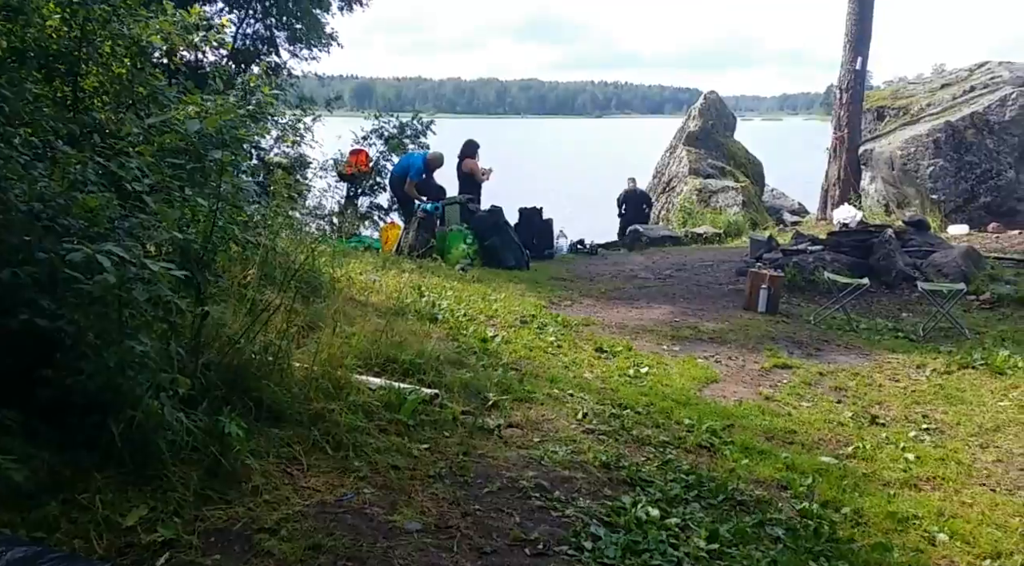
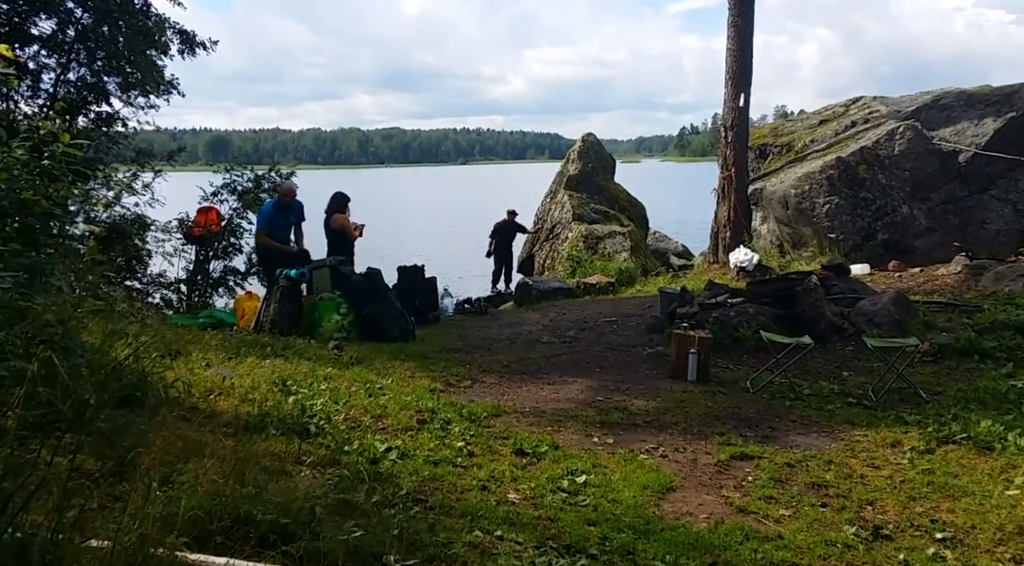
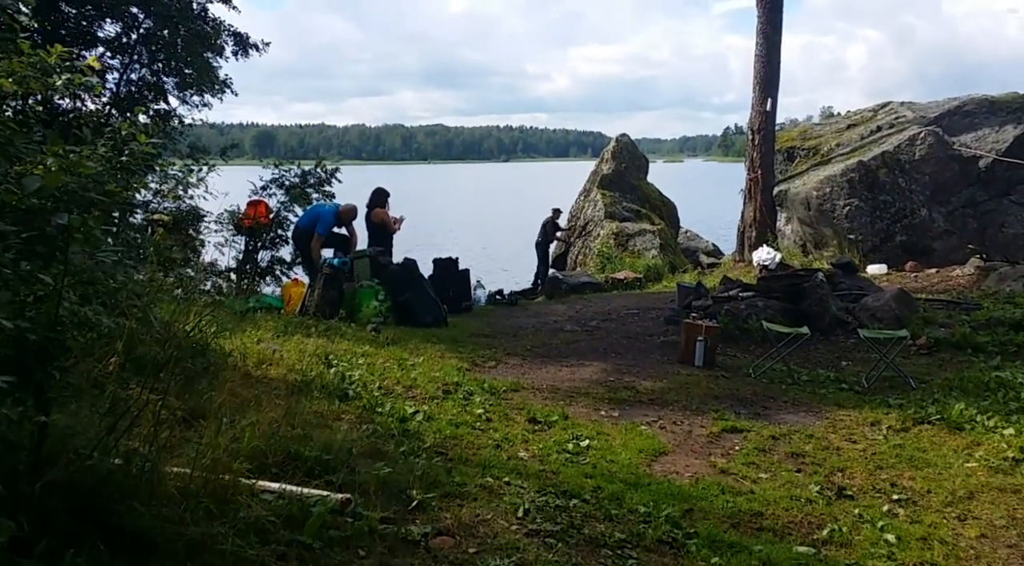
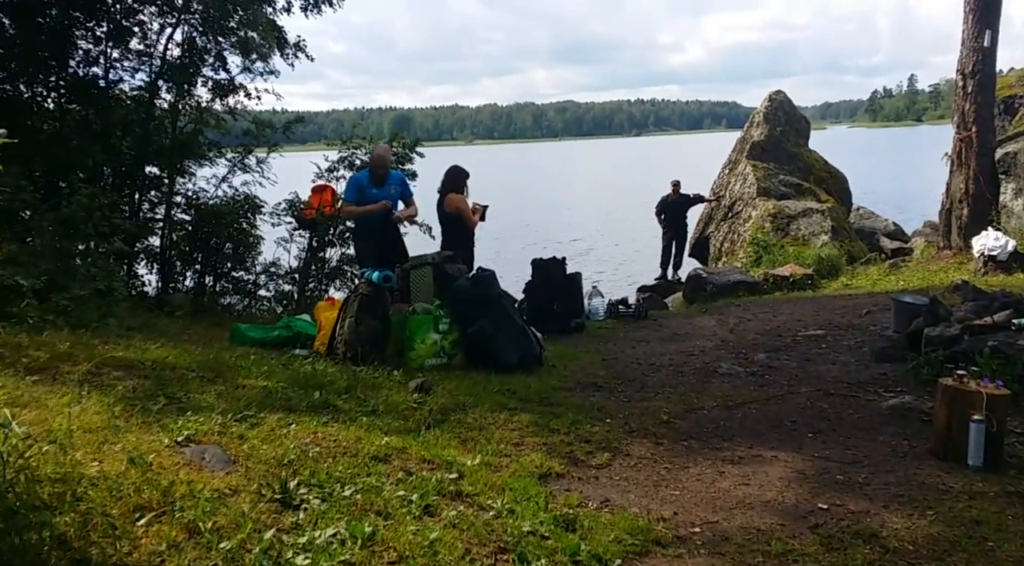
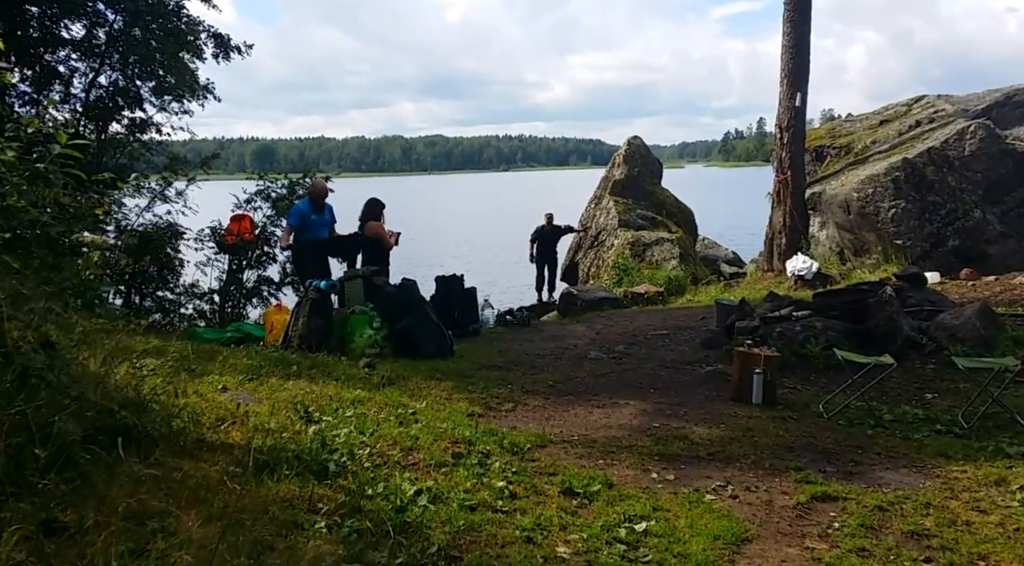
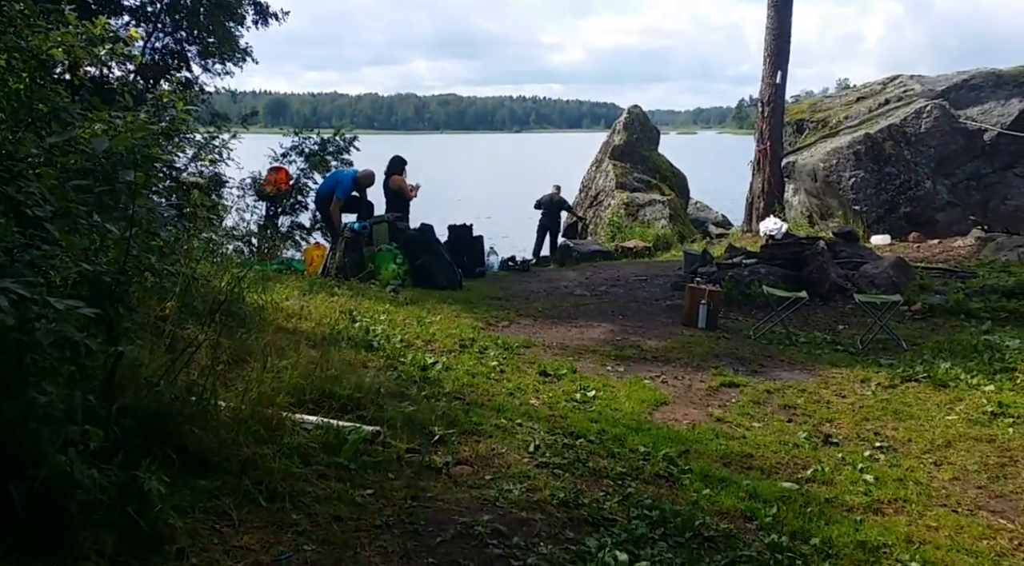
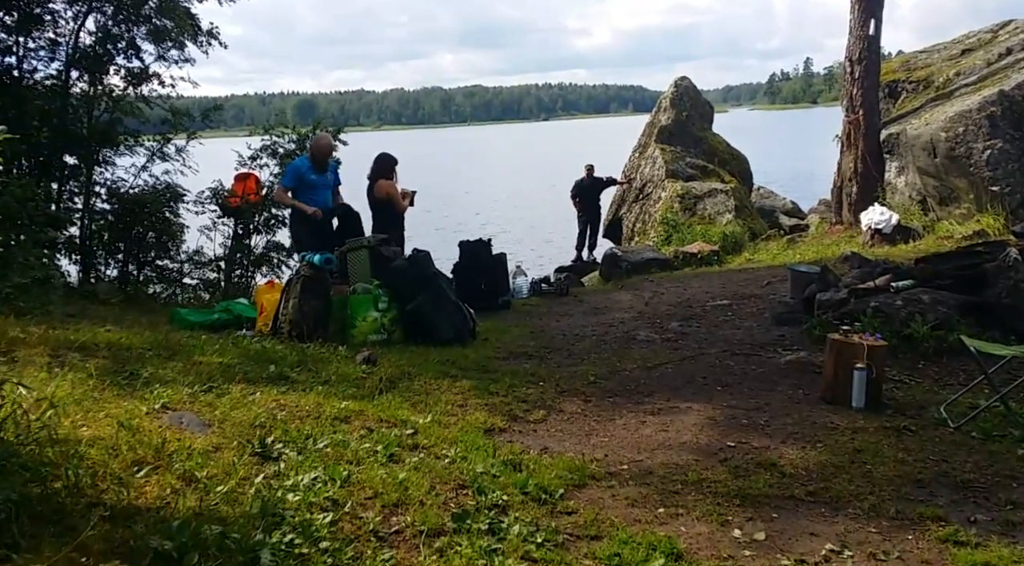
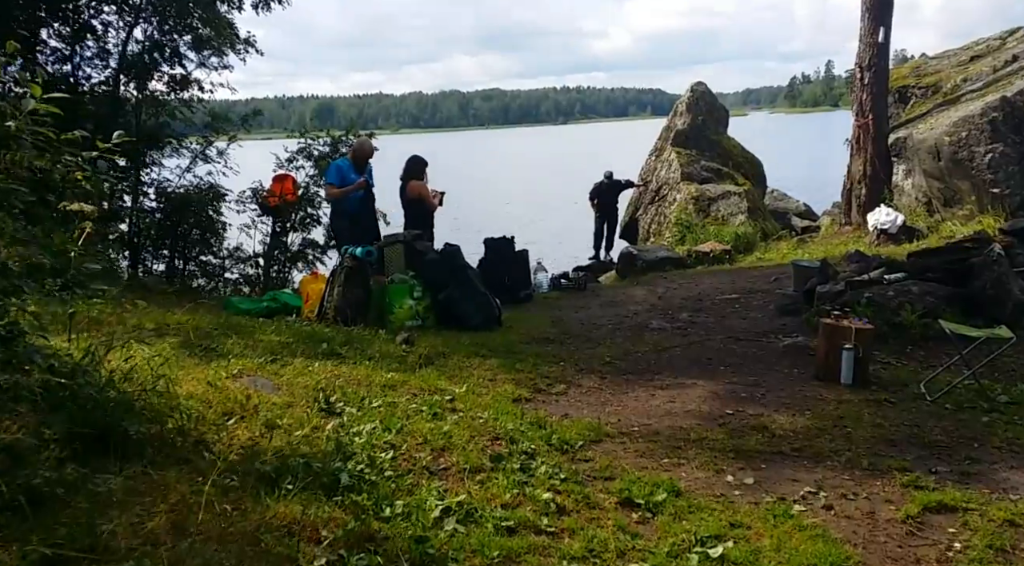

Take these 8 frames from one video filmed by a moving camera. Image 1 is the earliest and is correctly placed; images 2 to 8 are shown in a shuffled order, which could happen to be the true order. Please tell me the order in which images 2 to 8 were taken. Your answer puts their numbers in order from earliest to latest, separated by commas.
6, 3, 2, 5, 8, 7, 4
